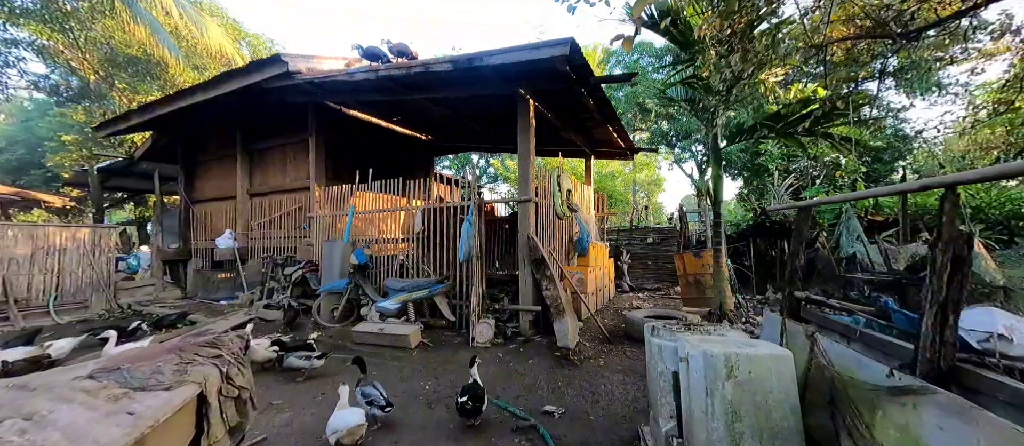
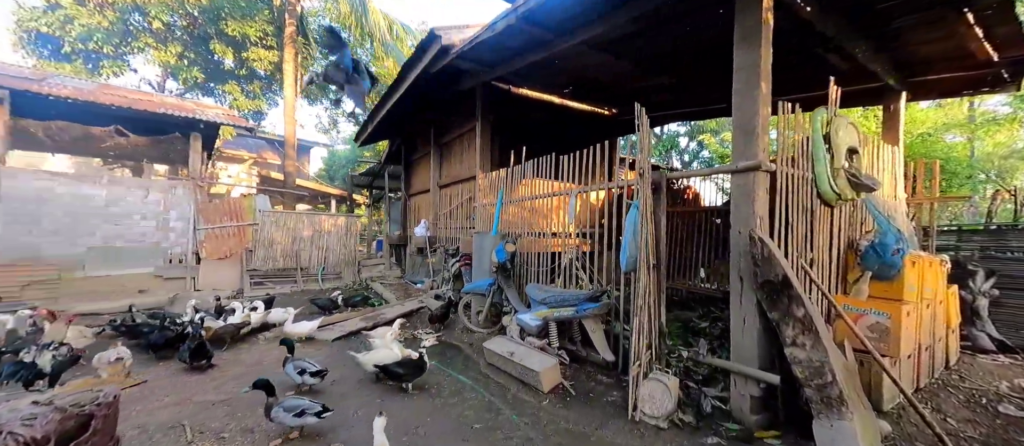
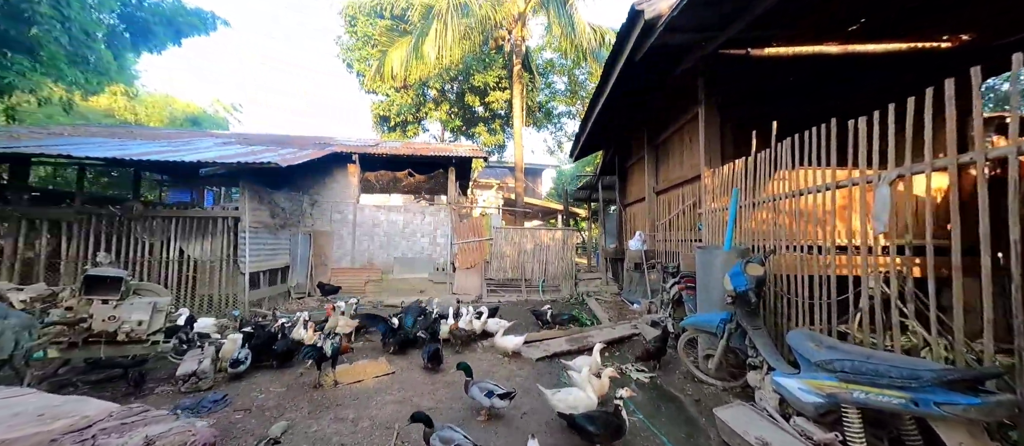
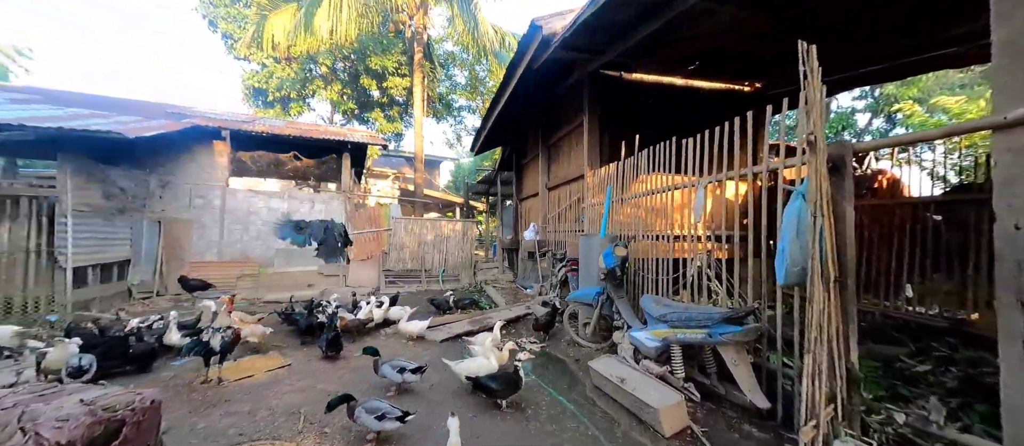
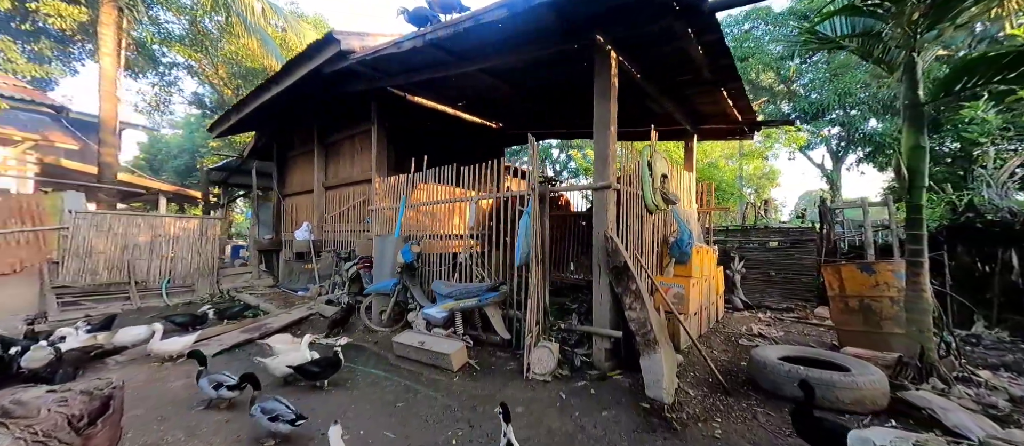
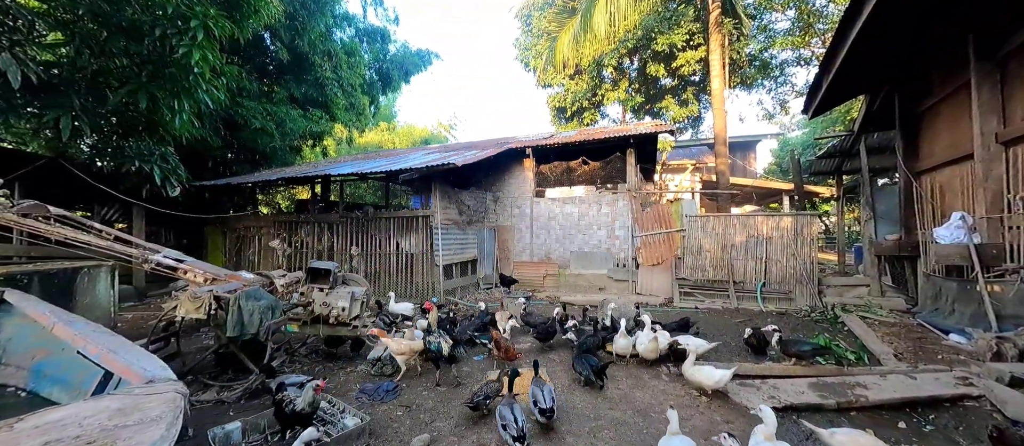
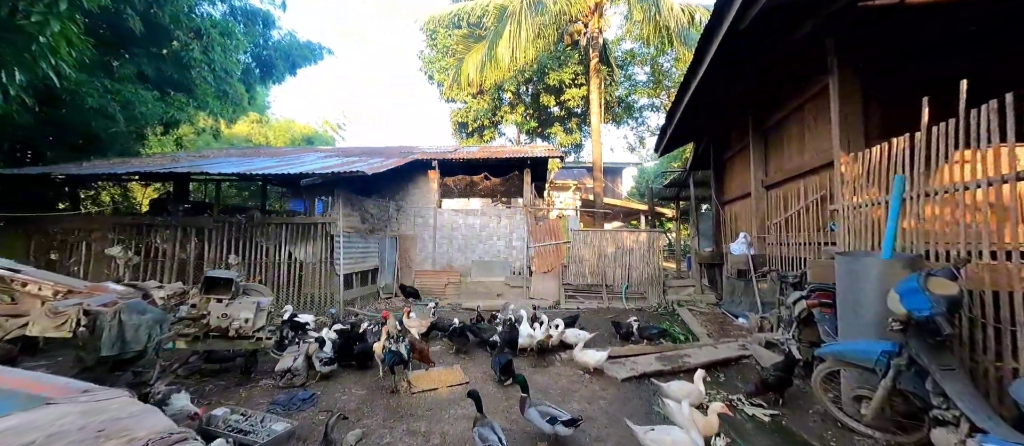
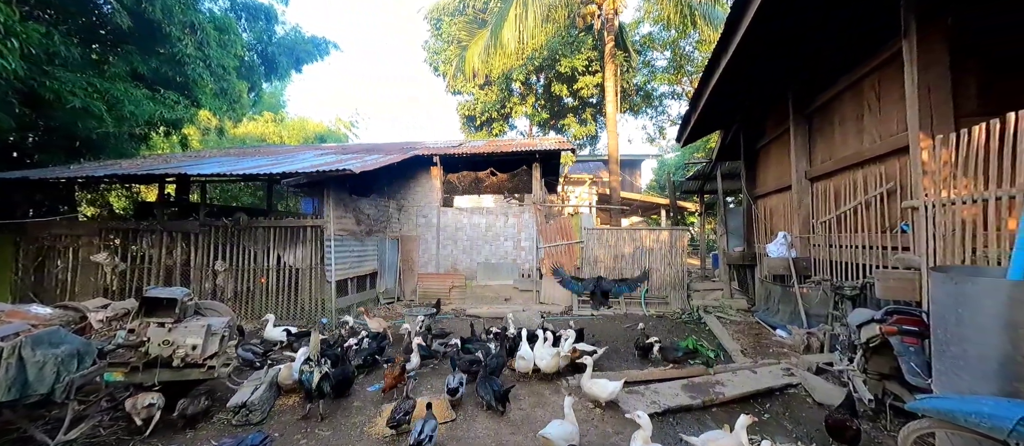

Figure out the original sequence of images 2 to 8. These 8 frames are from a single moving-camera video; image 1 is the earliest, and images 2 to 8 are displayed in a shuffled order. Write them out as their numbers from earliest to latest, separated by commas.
5, 2, 4, 3, 7, 6, 8
